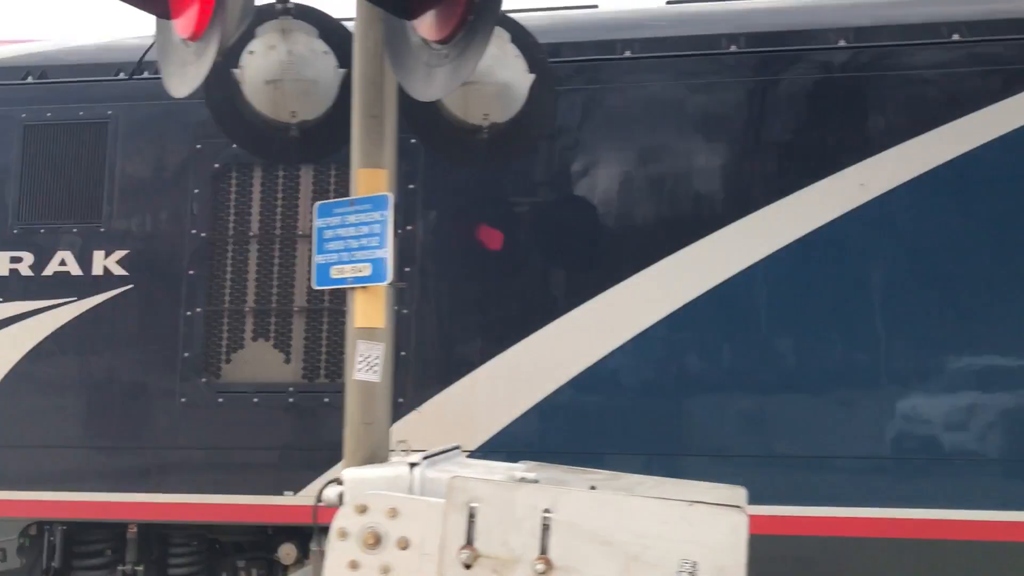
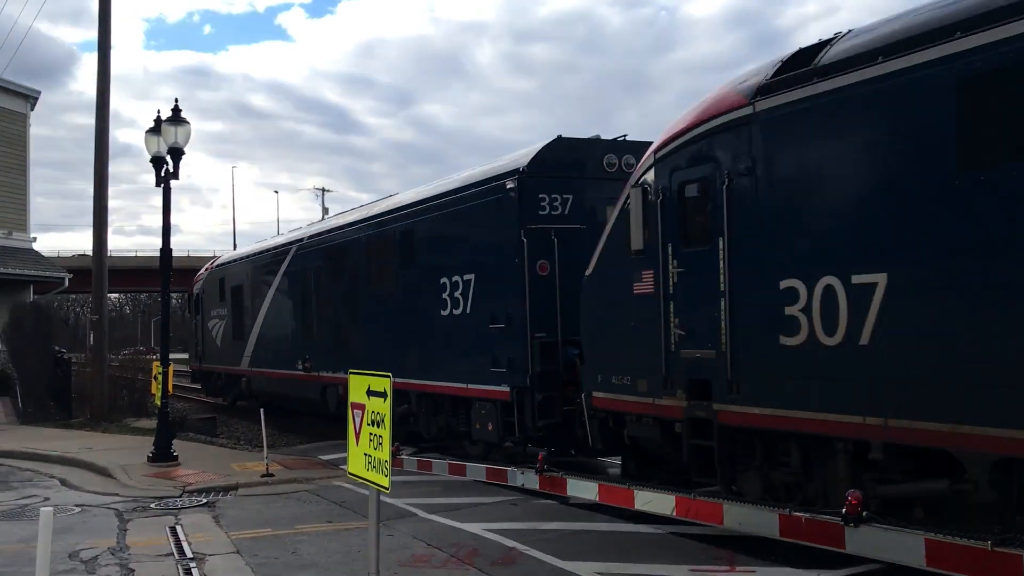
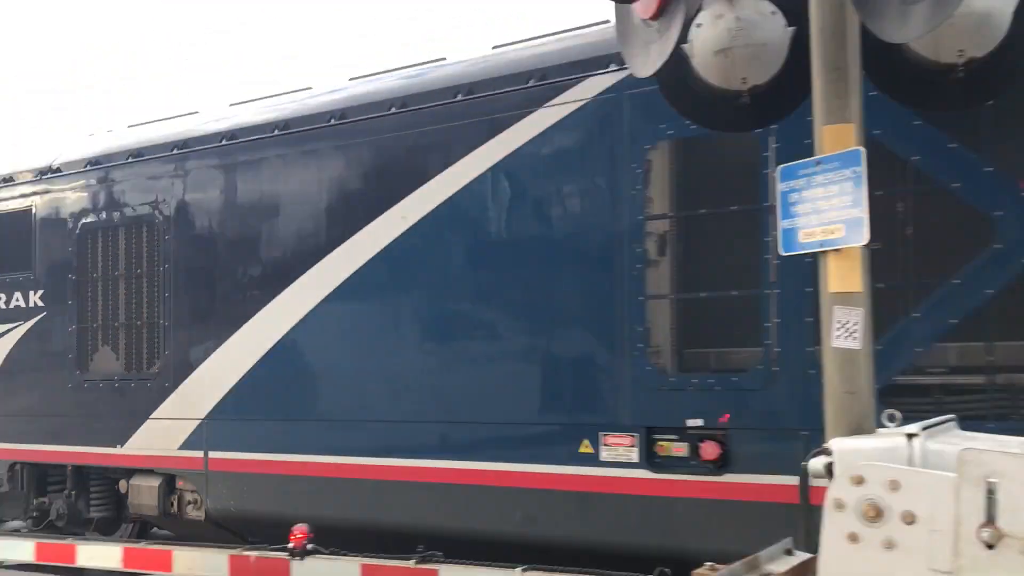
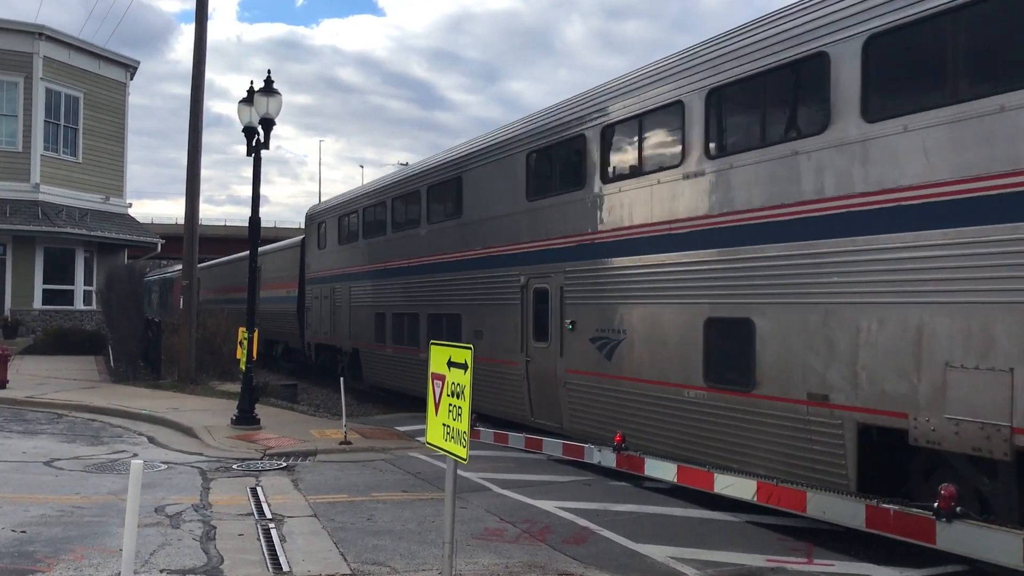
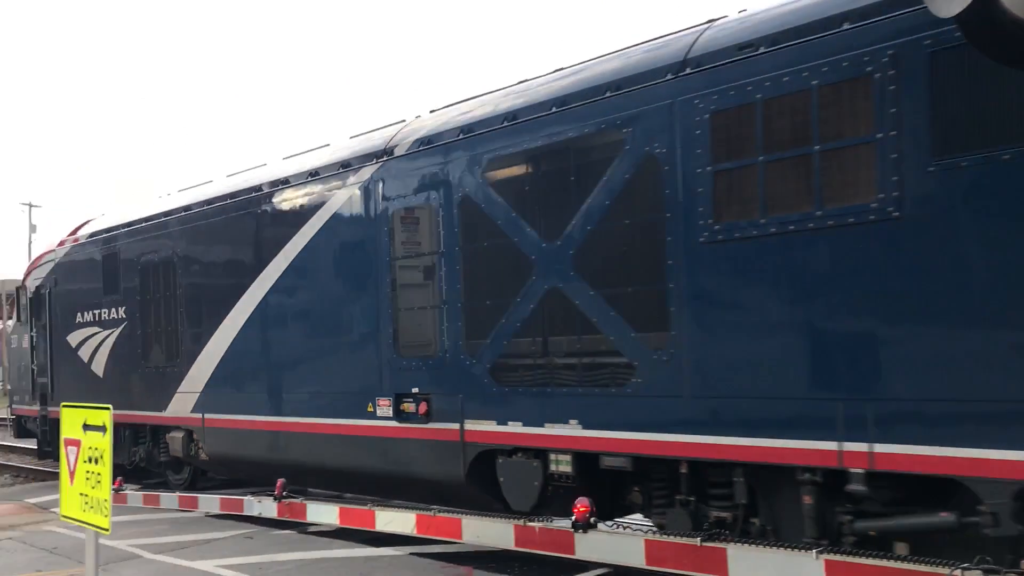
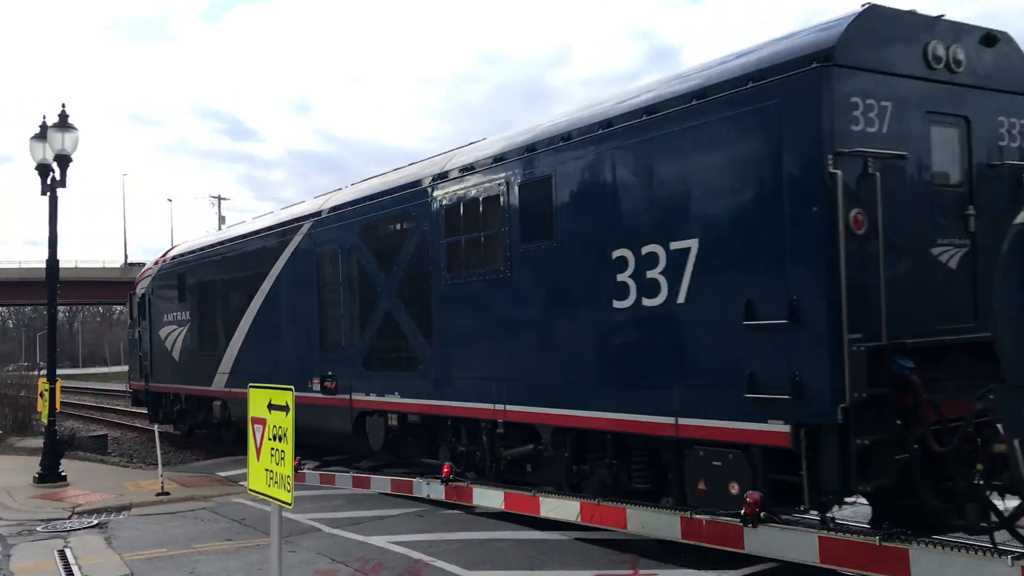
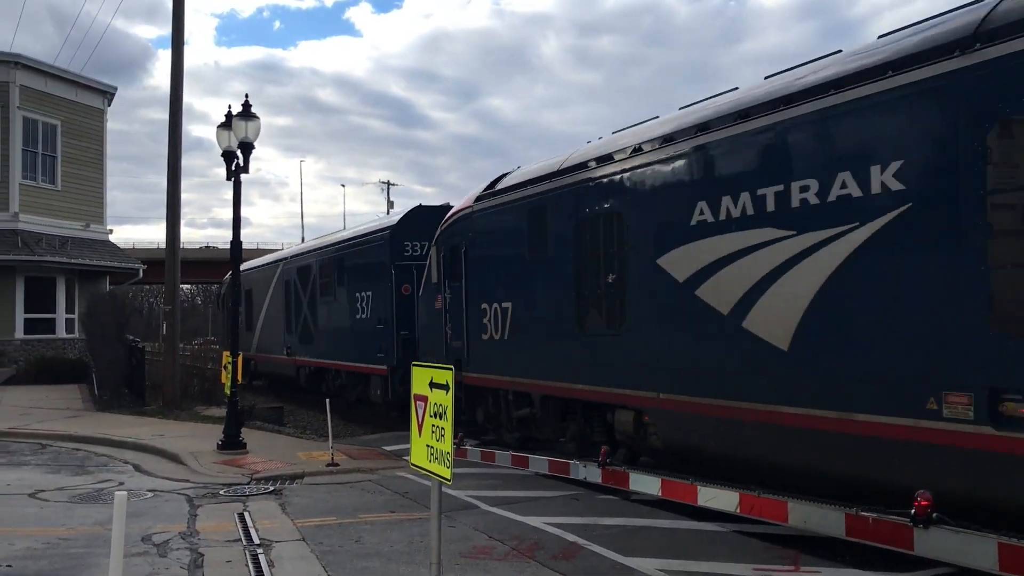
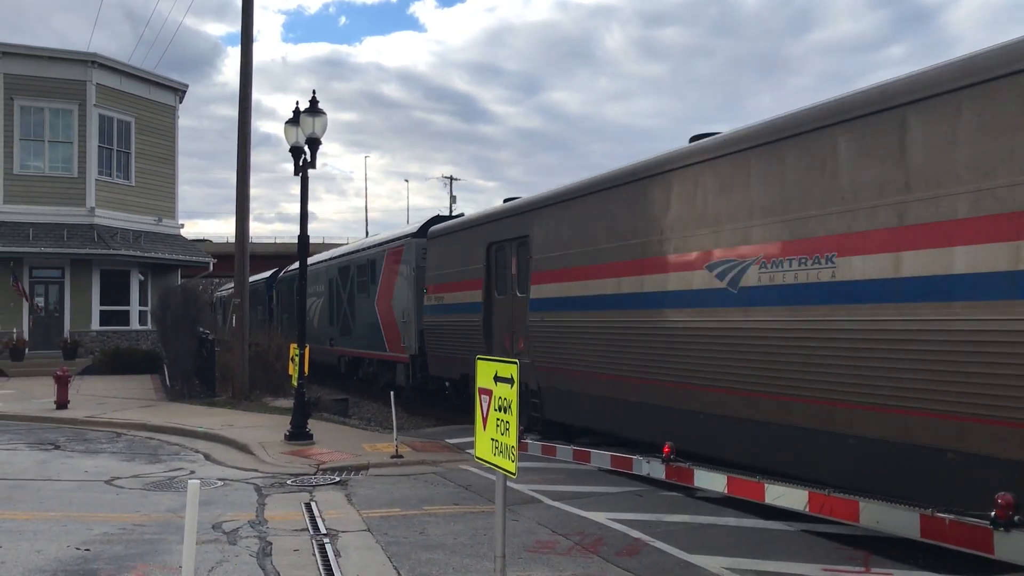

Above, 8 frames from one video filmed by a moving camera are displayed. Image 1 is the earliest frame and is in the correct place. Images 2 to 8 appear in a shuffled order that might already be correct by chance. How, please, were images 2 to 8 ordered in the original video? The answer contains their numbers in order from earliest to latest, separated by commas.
3, 5, 6, 2, 7, 8, 4
